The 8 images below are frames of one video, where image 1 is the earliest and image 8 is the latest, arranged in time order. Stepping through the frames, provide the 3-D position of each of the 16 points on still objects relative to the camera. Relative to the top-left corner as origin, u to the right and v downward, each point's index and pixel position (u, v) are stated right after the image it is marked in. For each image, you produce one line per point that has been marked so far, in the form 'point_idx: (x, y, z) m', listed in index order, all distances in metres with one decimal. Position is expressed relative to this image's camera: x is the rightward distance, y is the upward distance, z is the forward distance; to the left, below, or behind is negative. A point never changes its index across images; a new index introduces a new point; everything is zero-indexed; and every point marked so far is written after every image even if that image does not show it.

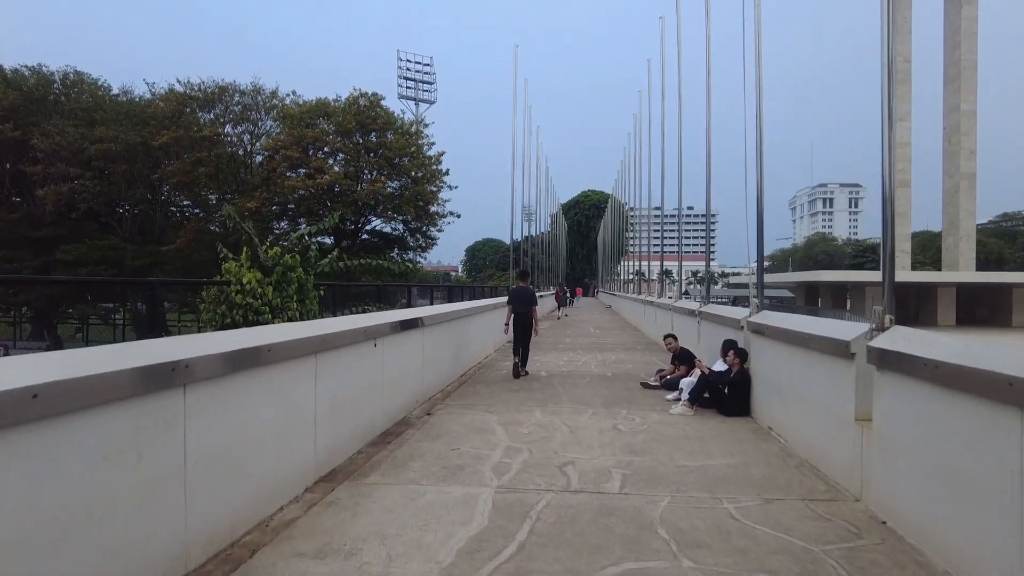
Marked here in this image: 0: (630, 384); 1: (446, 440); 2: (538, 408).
0: (+1.8, -1.5, +9.9) m
1: (-0.6, -1.5, +6.3) m
2: (+0.3, -1.5, +7.9) m
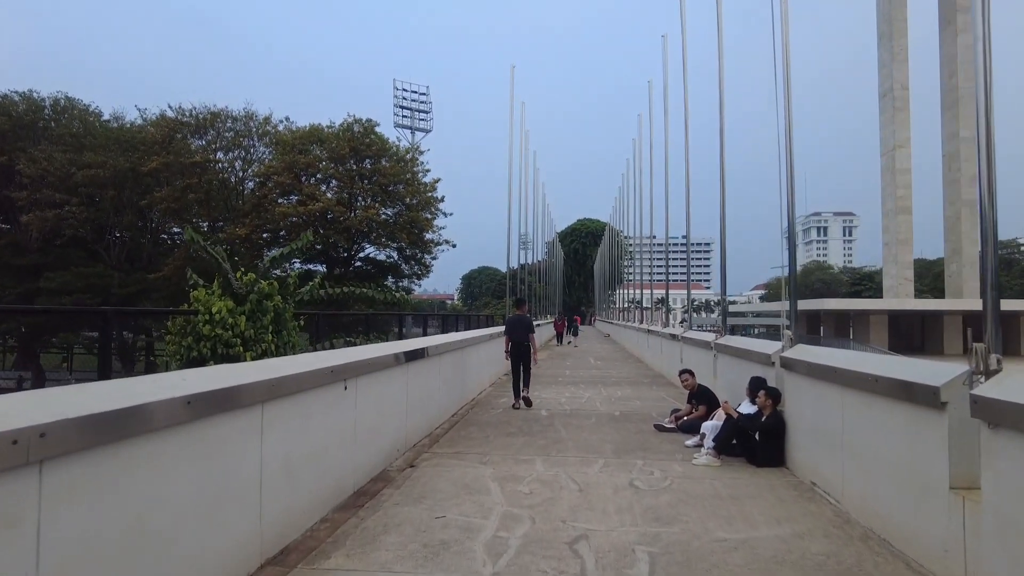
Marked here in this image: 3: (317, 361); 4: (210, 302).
0: (+1.7, -1.9, +8.9) m
1: (-0.7, -1.7, +5.2) m
2: (+0.3, -1.8, +6.8) m
3: (-1.6, -0.6, +5.1) m
4: (-4.8, -0.2, +10.3) m
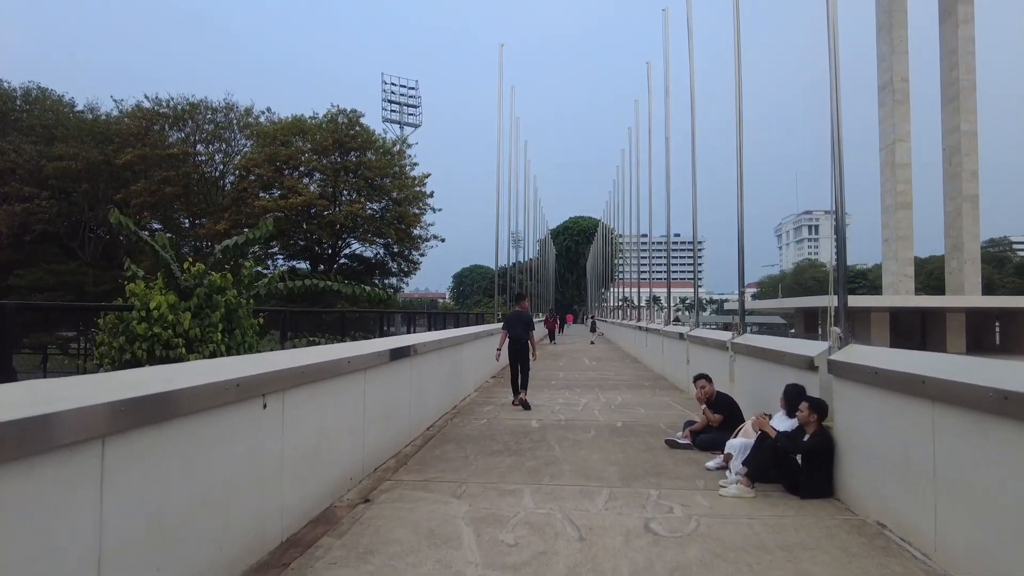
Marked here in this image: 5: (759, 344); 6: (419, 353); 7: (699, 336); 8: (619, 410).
0: (+1.6, -1.8, +7.5) m
1: (-0.8, -1.6, +3.9) m
2: (+0.1, -1.7, +5.5) m
3: (-1.7, -0.5, +3.8) m
4: (-5.0, -0.1, +8.9) m
5: (+3.0, -0.7, +7.8) m
6: (-1.2, -0.8, +8.4) m
7: (+3.2, -0.8, +10.9) m
8: (+1.6, -1.8, +9.7) m
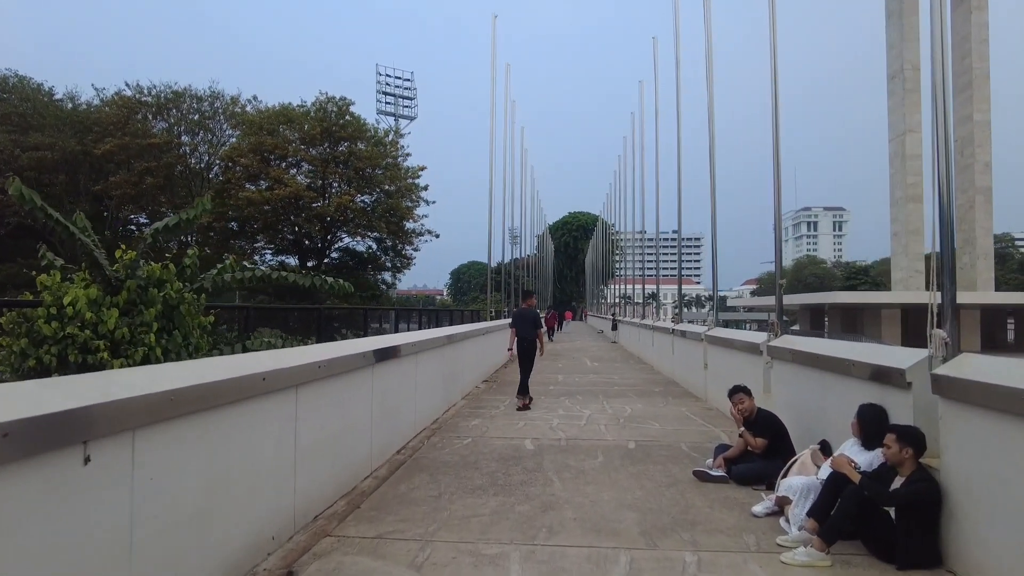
0: (+1.5, -1.7, +6.0) m
1: (-0.9, -1.6, +2.4) m
2: (0.0, -1.6, +4.0) m
3: (-1.8, -0.4, +2.2) m
4: (-5.1, 0.0, +7.4) m
5: (+2.9, -0.6, +6.3) m
6: (-1.3, -0.8, +6.8) m
7: (+3.0, -0.7, +9.4) m
8: (+1.5, -1.7, +8.2) m
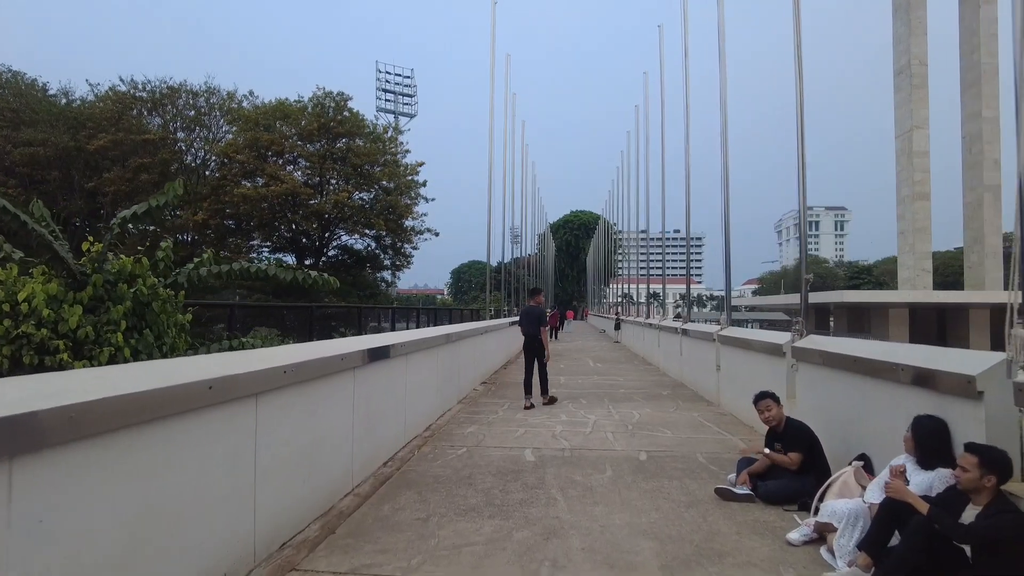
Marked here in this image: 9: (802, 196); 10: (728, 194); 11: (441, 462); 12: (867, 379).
0: (+1.4, -1.6, +5.4) m
1: (-0.9, -1.5, +1.7) m
2: (0.0, -1.6, +3.3) m
3: (-1.8, -0.4, +1.6) m
4: (-5.1, 0.0, +6.8) m
5: (+2.9, -0.5, +5.6) m
6: (-1.3, -0.7, +6.2) m
7: (+3.0, -0.7, +8.8) m
8: (+1.5, -1.7, +7.6) m
9: (+3.9, +1.3, +8.8) m
10: (+4.4, +1.9, +13.2) m
11: (-0.7, -1.7, +6.2) m
12: (+2.8, -0.7, +5.1) m
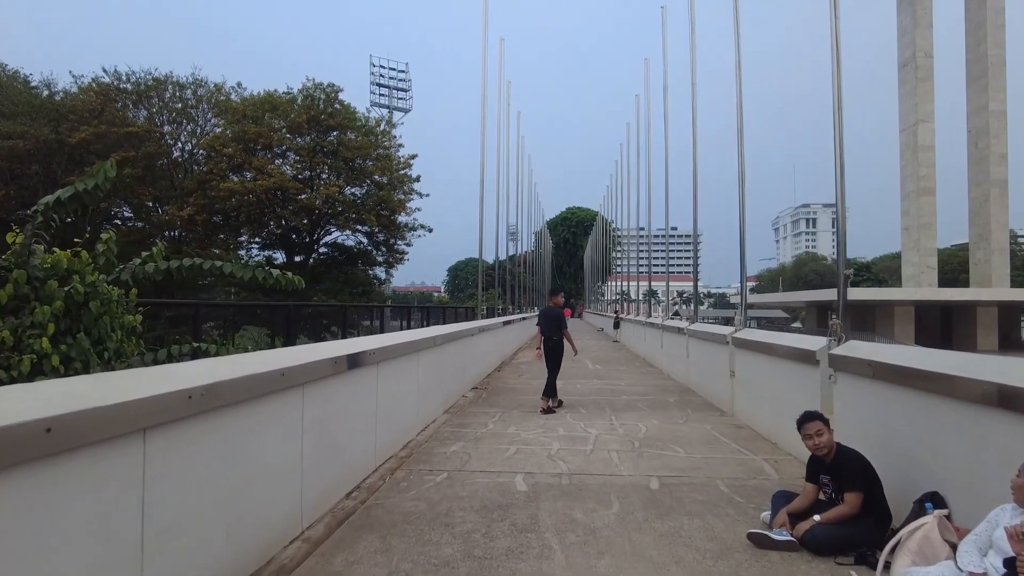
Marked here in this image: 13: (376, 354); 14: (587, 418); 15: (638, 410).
0: (+1.4, -1.6, +4.4) m
1: (-1.0, -1.5, +0.7) m
2: (-0.1, -1.6, +2.4) m
3: (-1.9, -0.4, +0.6) m
4: (-5.2, +0.1, +5.7) m
5: (+2.8, -0.5, +4.6) m
6: (-1.4, -0.7, +5.2) m
7: (+2.9, -0.6, +7.8) m
8: (+1.4, -1.7, +6.6) m
9: (+3.8, +1.3, +7.8) m
10: (+4.2, +2.0, +12.2) m
11: (-0.8, -1.7, +5.2) m
12: (+2.7, -0.7, +4.2) m
13: (-1.3, -0.6, +6.2) m
14: (+1.0, -1.7, +8.5) m
15: (+1.8, -1.7, +9.3) m
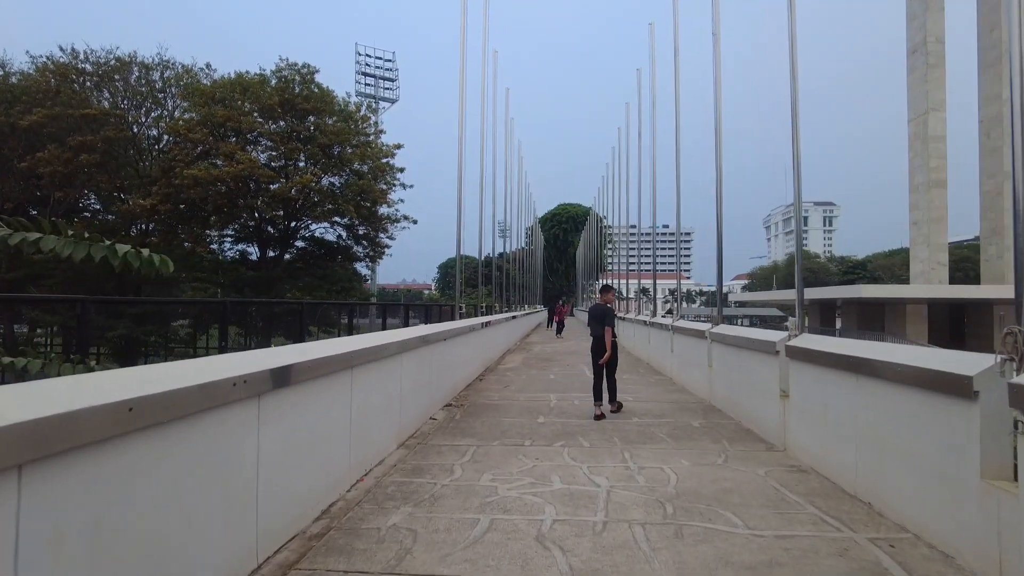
0: (+1.2, -1.5, +2.1) m
1: (-1.1, -1.5, -1.6) m
2: (-0.2, -1.5, +0.1) m
3: (-2.0, -0.3, -1.7) m
4: (-5.4, +0.1, +3.4) m
5: (+2.6, -0.4, +2.4) m
6: (-1.6, -0.6, +2.9) m
7: (+2.7, -0.5, +5.5) m
8: (+1.2, -1.6, +4.3) m
9: (+3.6, +1.4, +5.5) m
10: (+4.0, +2.1, +9.9) m
11: (-1.0, -1.6, +2.9) m
12: (+2.5, -0.6, +1.9) m
13: (-1.5, -0.5, +3.9) m
14: (+0.8, -1.6, +6.2) m
15: (+1.6, -1.6, +7.0) m
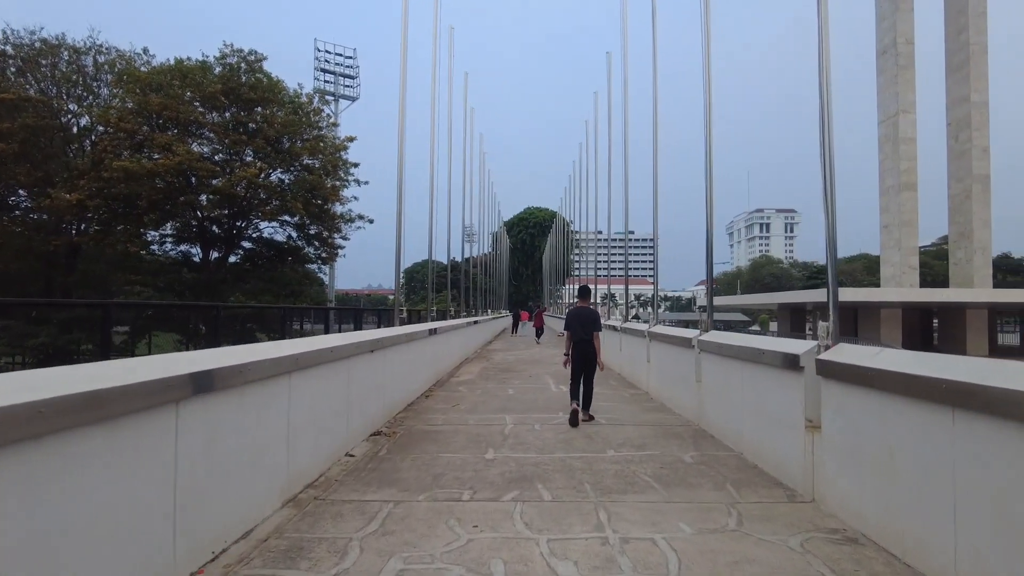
0: (+0.9, -1.5, +0.3) m
1: (-1.2, -1.3, -3.5) m
2: (-0.4, -1.4, -1.8) m
3: (-2.1, -0.2, -3.7) m
4: (-5.8, +0.2, +1.2) m
5: (+2.3, -0.4, +0.6) m
6: (-1.9, -0.5, +1.0) m
7: (+2.3, -0.5, +3.8) m
8: (+0.8, -1.5, +2.5) m
9: (+3.1, +1.4, +3.9) m
10: (+3.3, +2.1, +8.3) m
11: (-1.3, -1.5, +1.0) m
12: (+2.3, -0.6, +0.2) m
13: (-1.9, -0.5, +1.9) m
14: (+0.3, -1.6, +4.4) m
15: (+1.0, -1.6, +5.2) m
